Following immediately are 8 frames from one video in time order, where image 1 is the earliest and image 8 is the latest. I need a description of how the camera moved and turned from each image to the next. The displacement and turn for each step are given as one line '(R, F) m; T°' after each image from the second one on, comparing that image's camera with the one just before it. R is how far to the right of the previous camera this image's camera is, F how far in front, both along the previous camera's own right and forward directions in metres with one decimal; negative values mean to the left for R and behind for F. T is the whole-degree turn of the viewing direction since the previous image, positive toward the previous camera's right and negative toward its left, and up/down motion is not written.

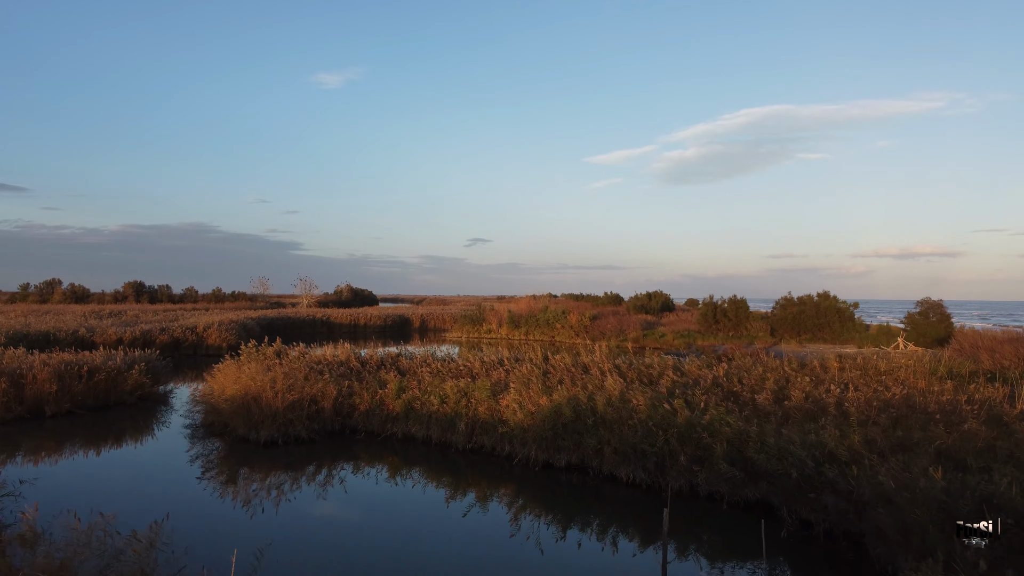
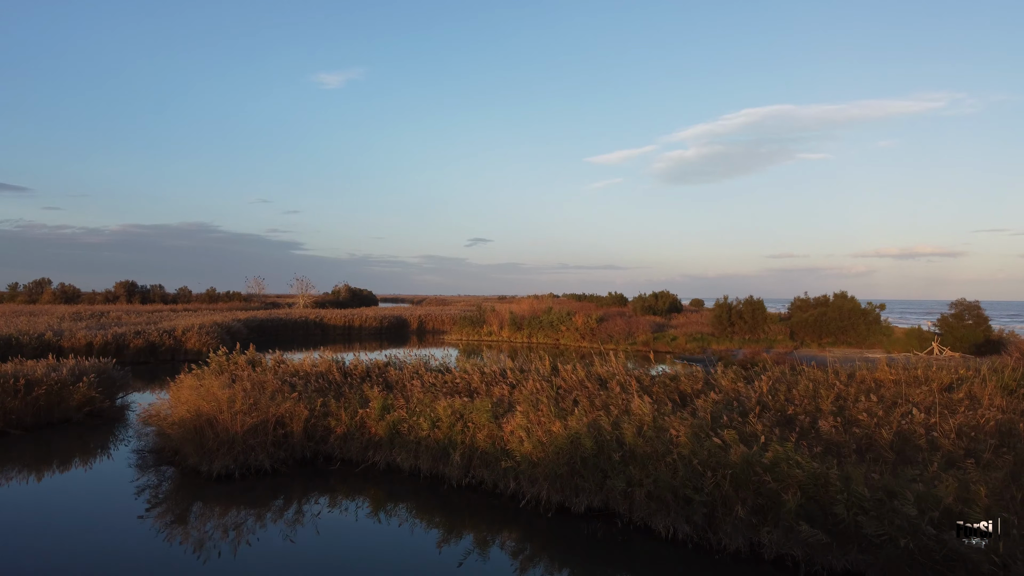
(-0.1, +1.4) m; 0°
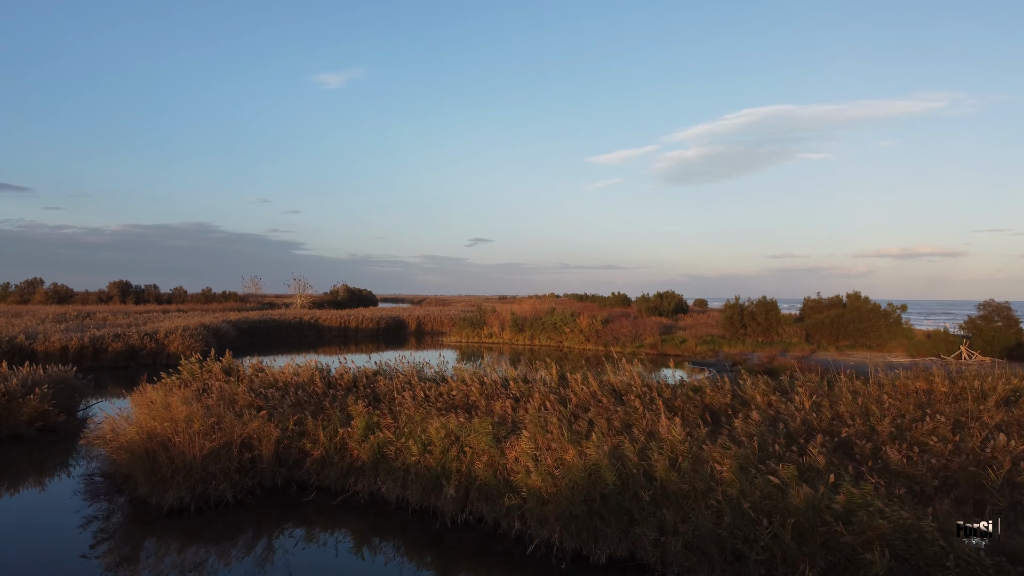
(0.0, +1.0) m; 0°
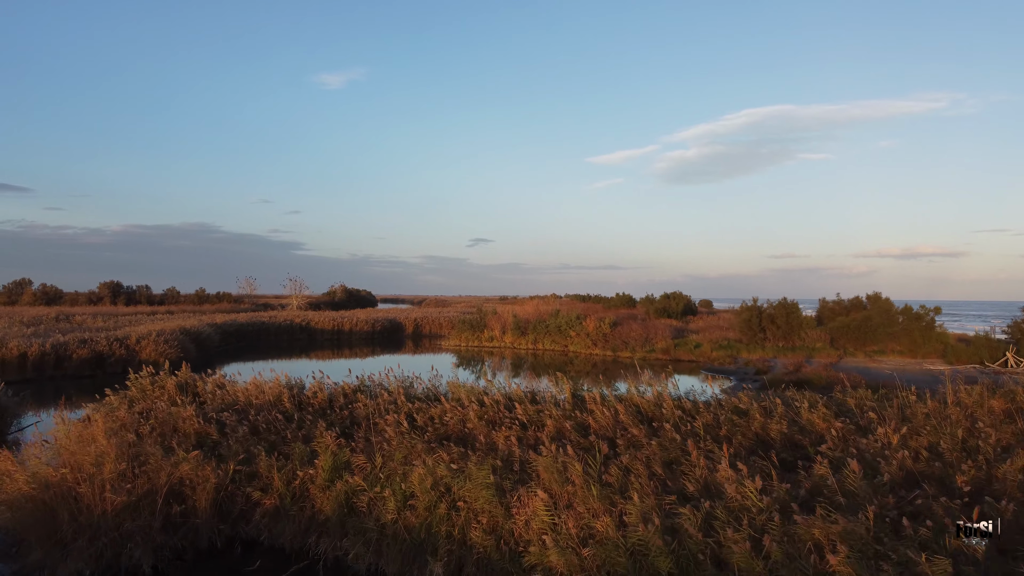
(-0.1, +1.4) m; 0°
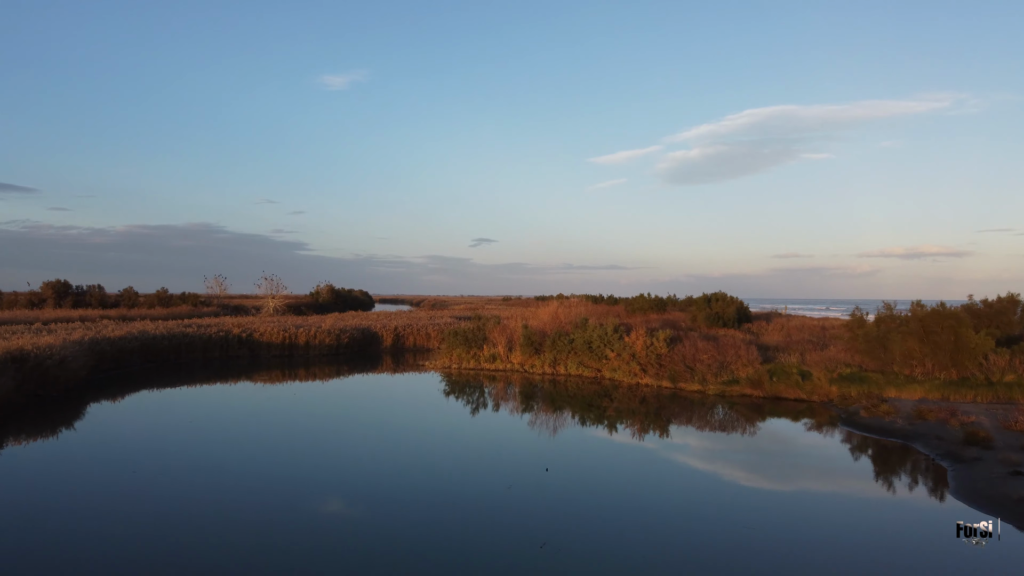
(-0.2, +6.8) m; 0°
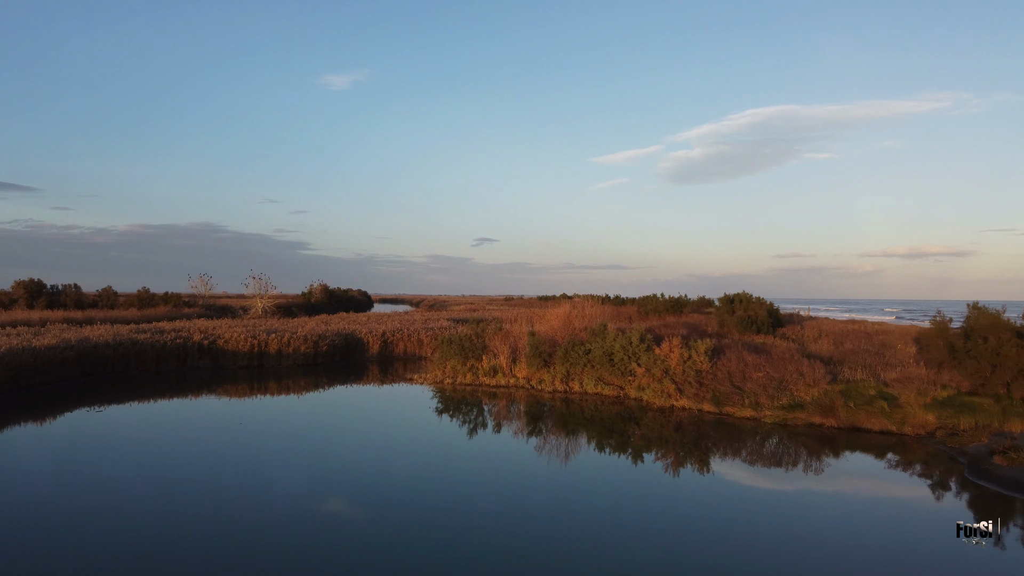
(-0.1, +2.8) m; 0°
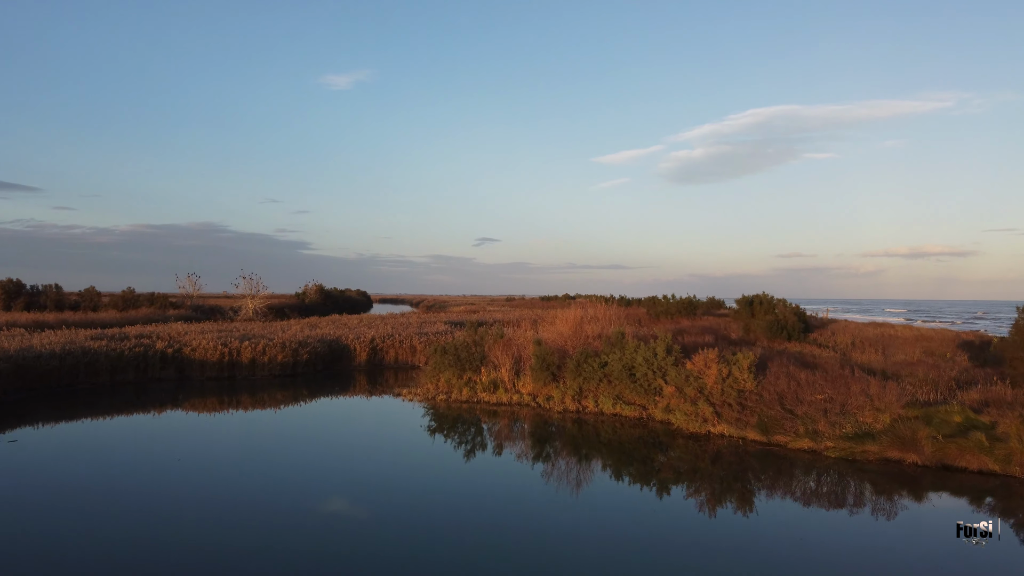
(0.0, +2.0) m; 0°
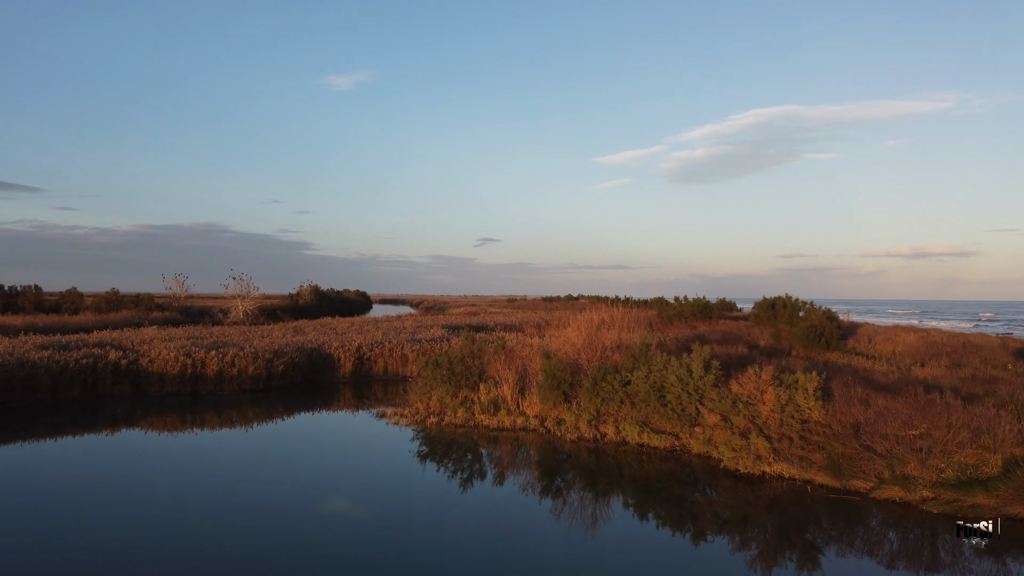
(-0.1, +2.0) m; 0°
